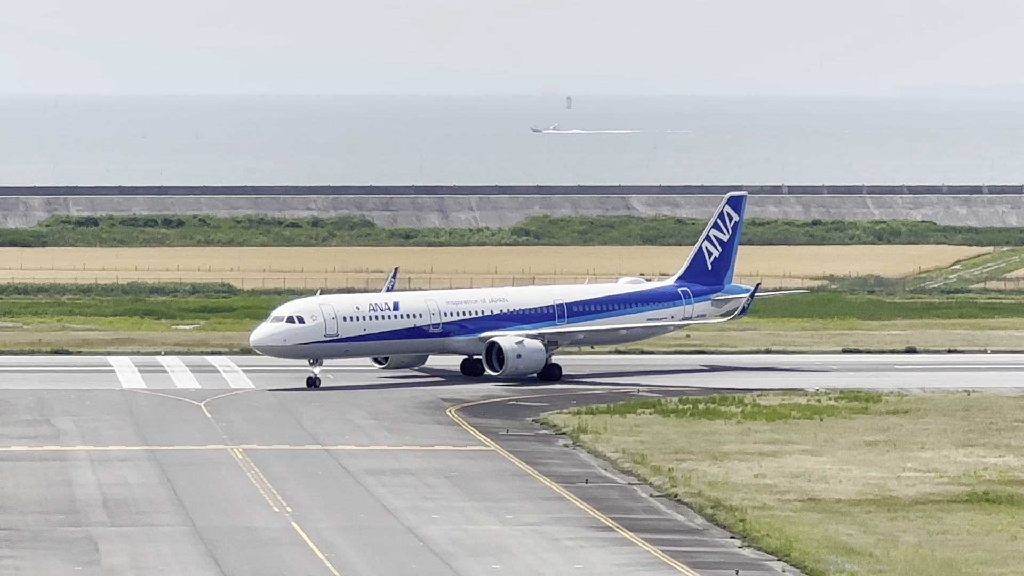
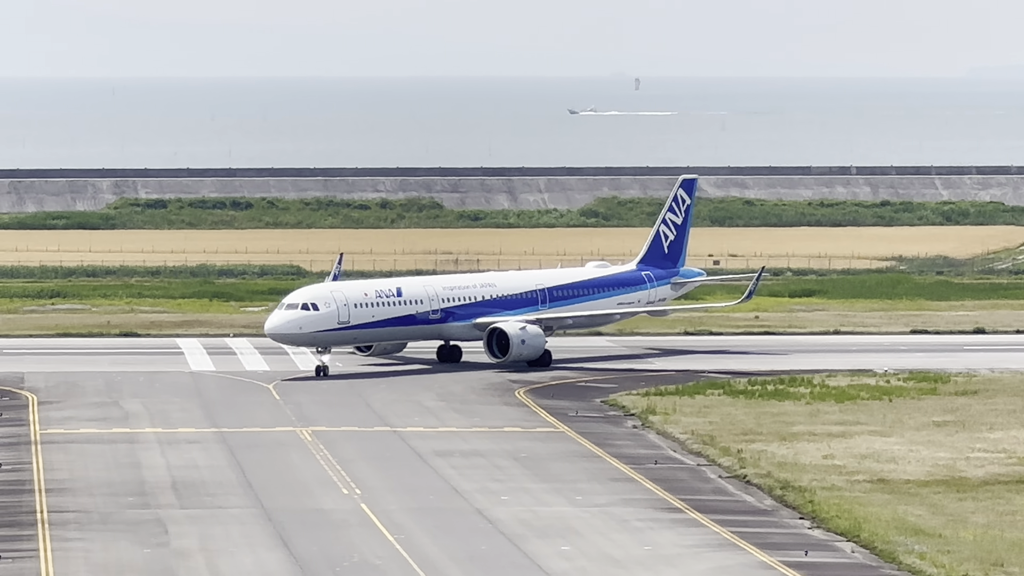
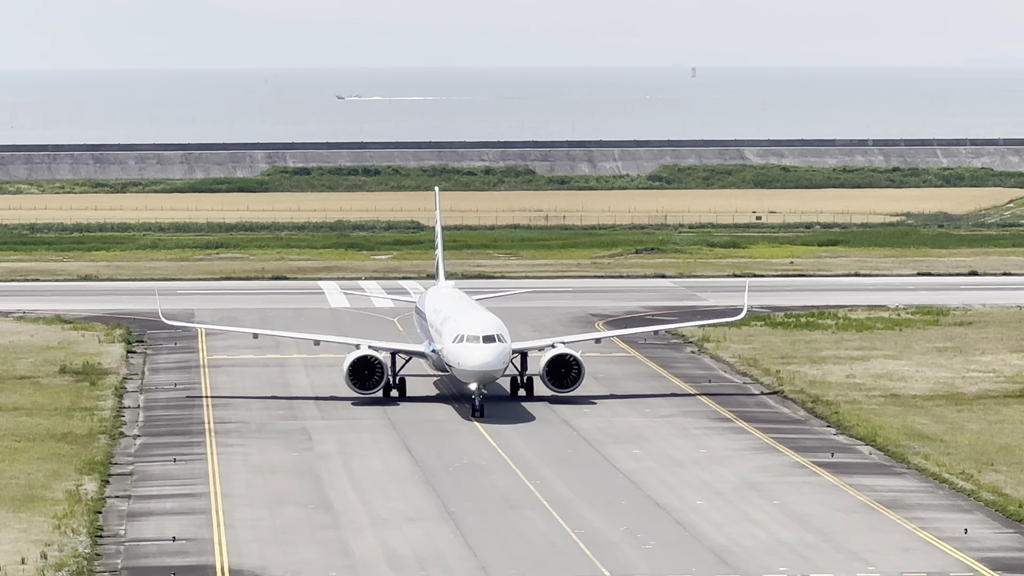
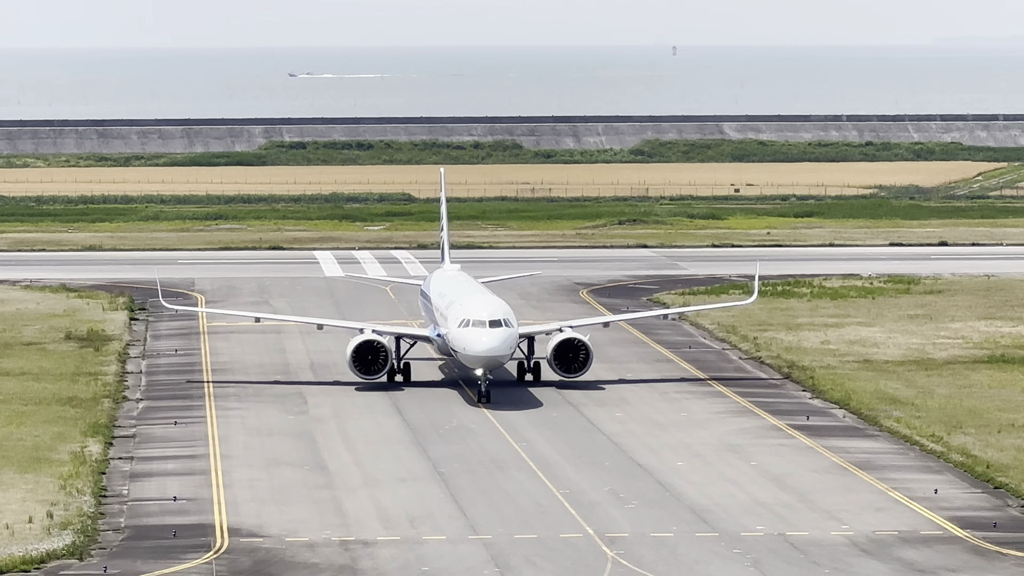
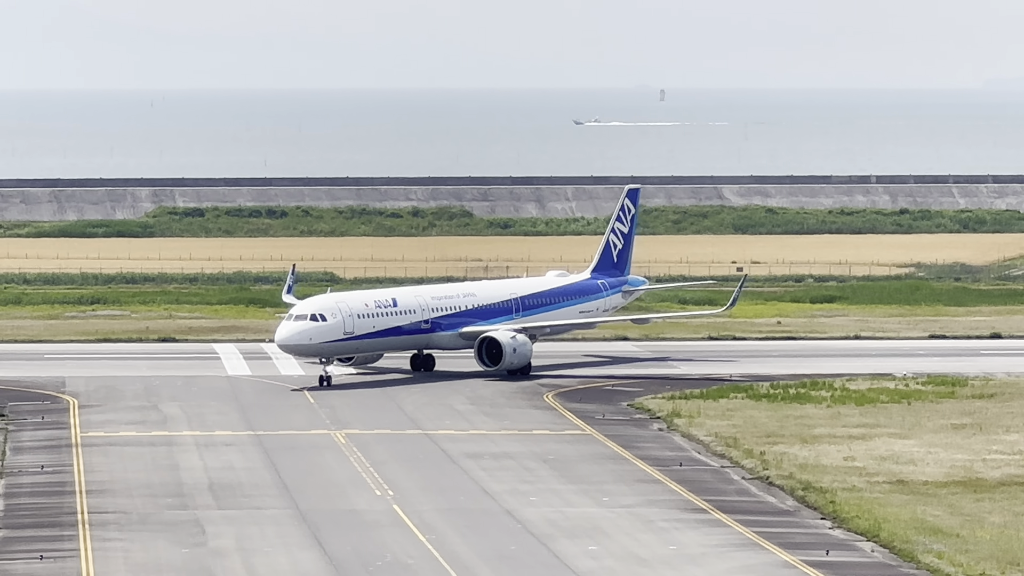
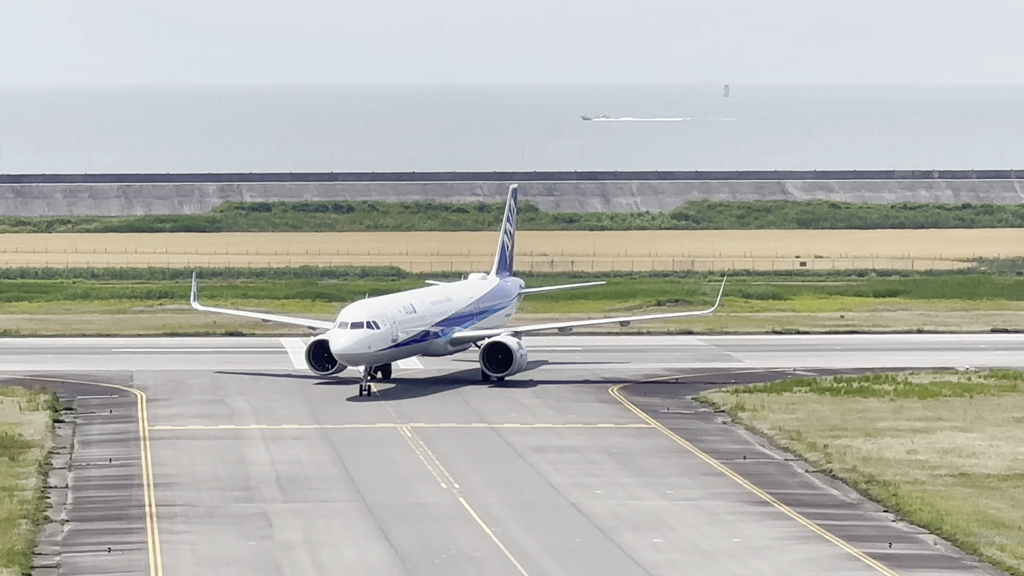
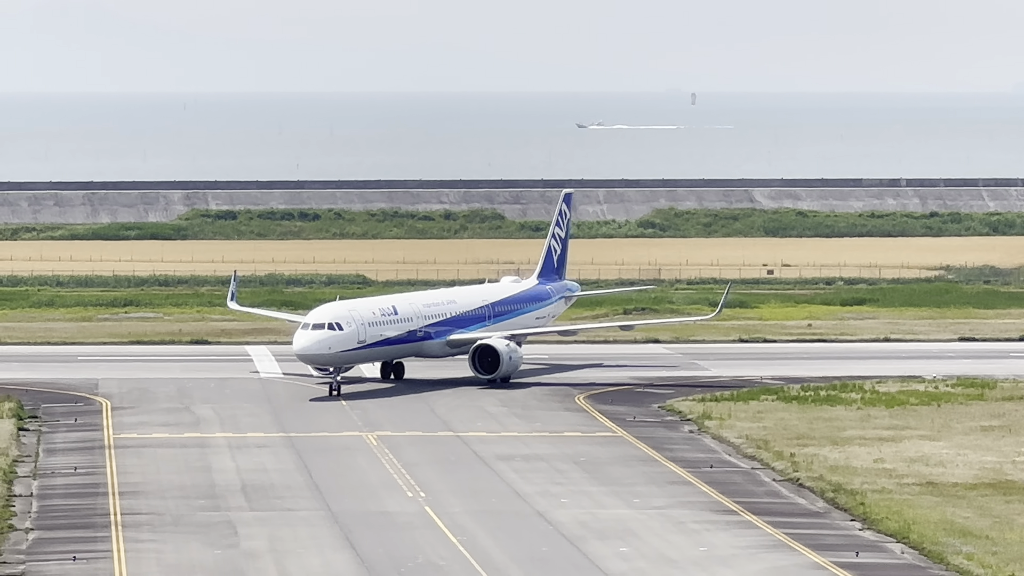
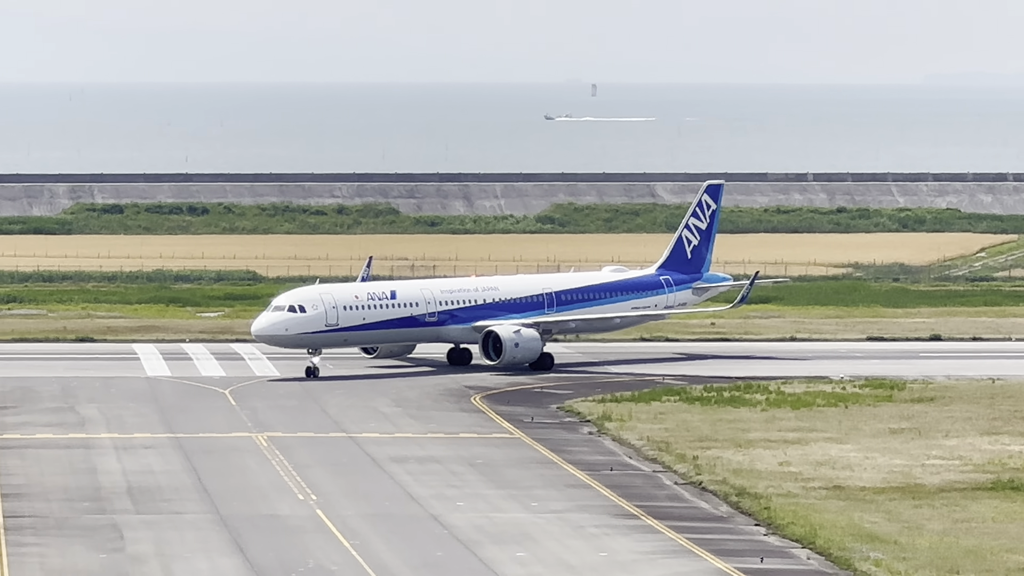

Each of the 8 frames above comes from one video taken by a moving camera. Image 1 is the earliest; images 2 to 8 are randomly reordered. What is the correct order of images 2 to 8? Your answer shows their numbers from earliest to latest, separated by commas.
8, 2, 5, 7, 6, 3, 4
